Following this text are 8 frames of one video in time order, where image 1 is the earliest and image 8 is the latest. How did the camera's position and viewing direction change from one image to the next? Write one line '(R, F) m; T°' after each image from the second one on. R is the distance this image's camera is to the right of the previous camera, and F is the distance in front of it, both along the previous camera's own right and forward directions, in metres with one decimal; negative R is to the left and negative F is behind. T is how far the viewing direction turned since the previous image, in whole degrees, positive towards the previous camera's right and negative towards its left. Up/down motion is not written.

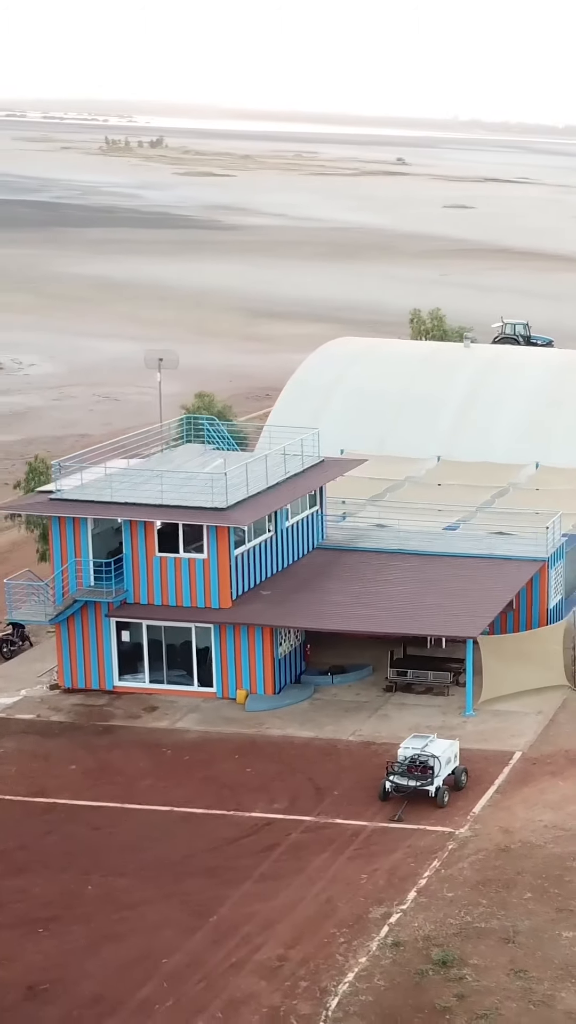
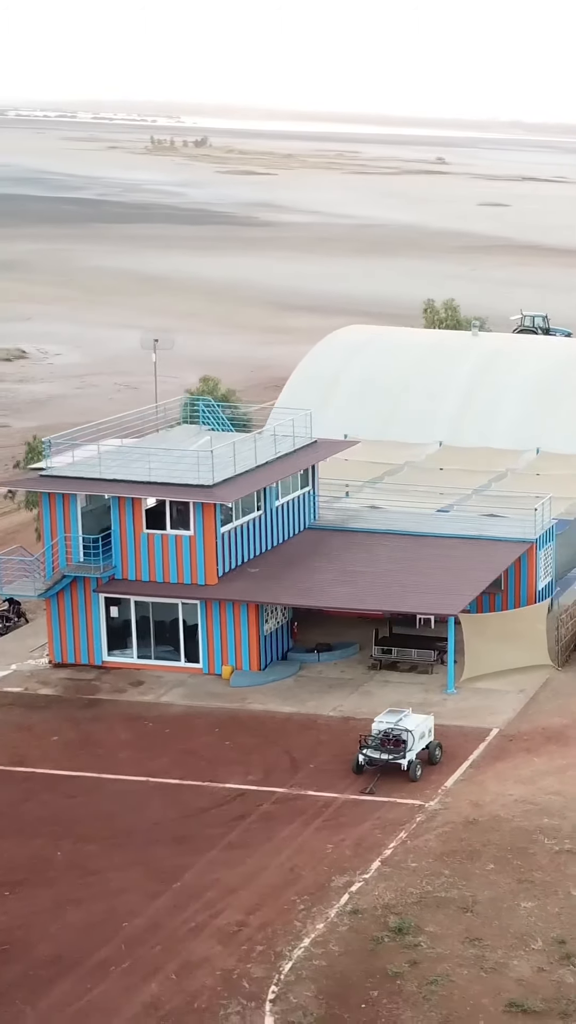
(+1.1, 0.0) m; -1°
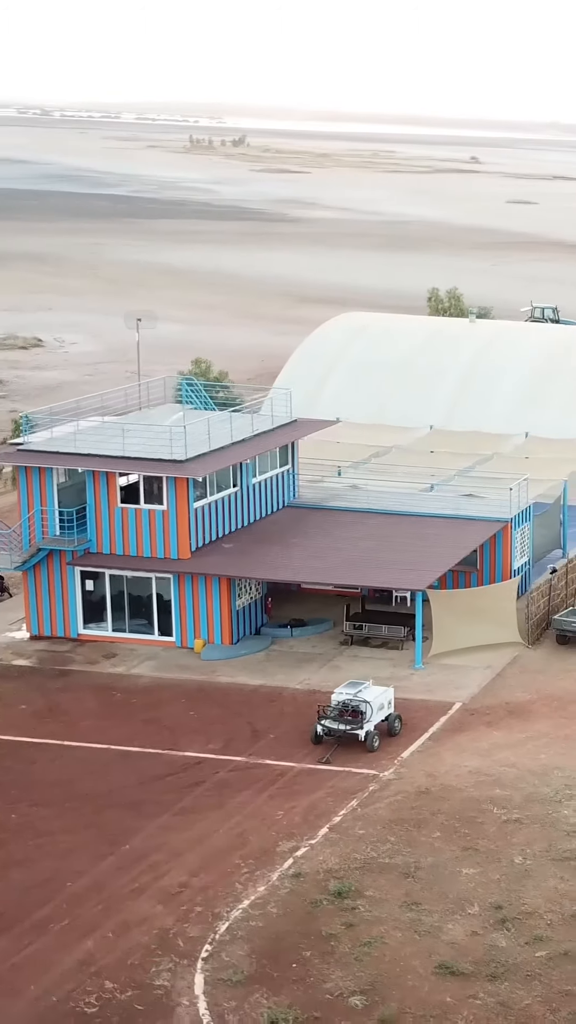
(+1.2, 0.0) m; -1°
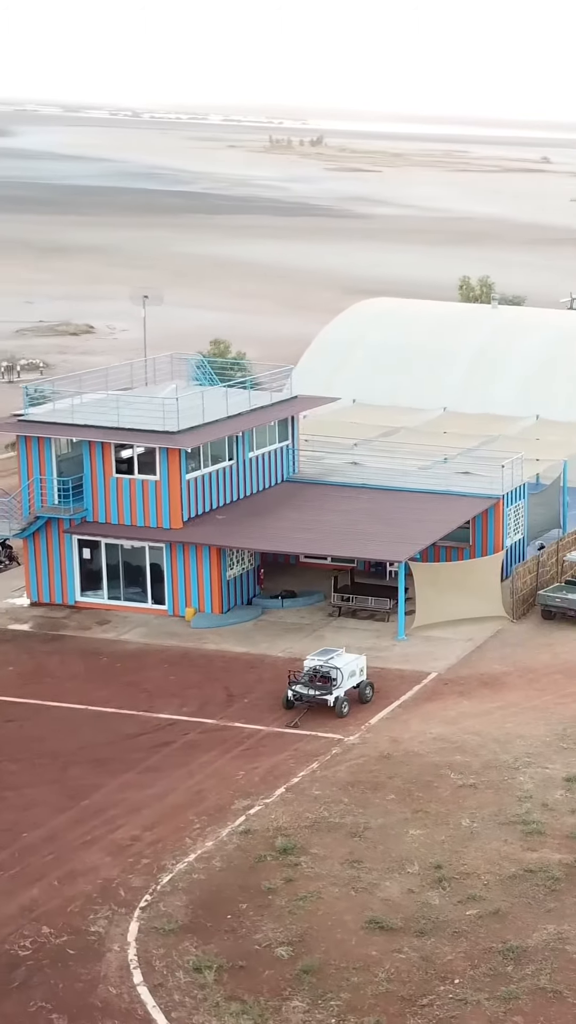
(+1.7, 0.0) m; -2°
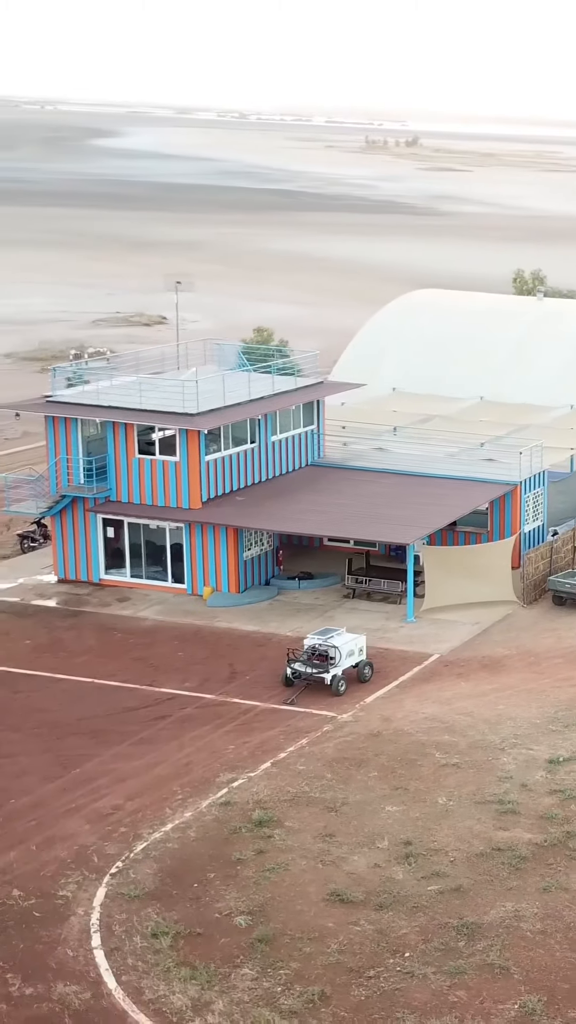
(+1.5, +0.1) m; -3°
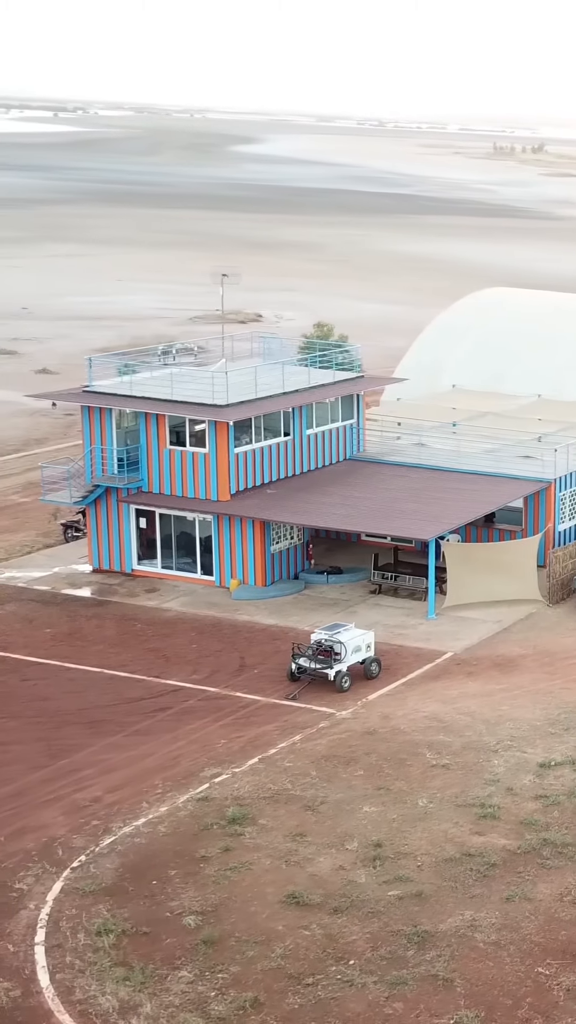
(+1.9, +1.1) m; -4°
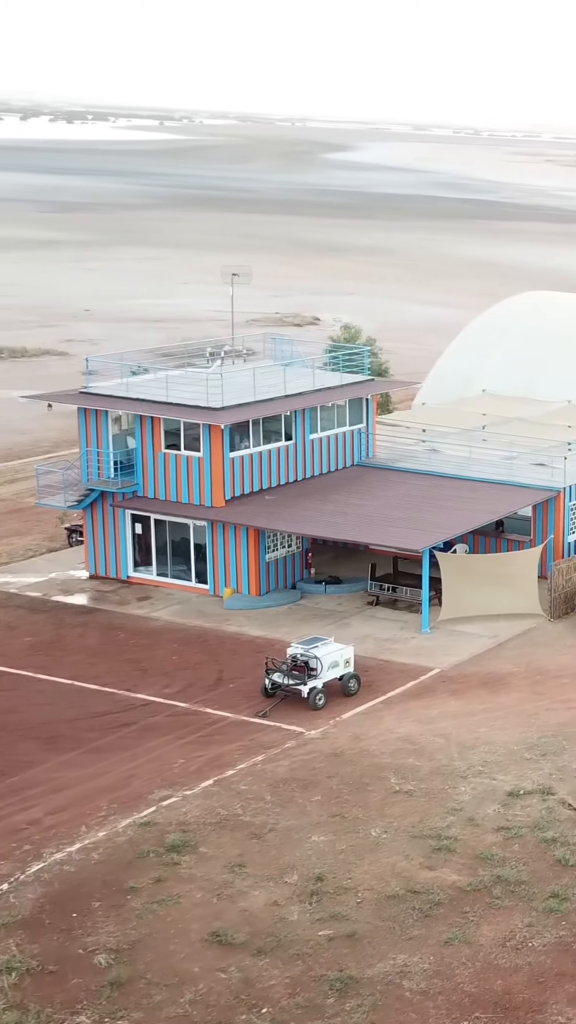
(+1.7, +2.0) m; -3°
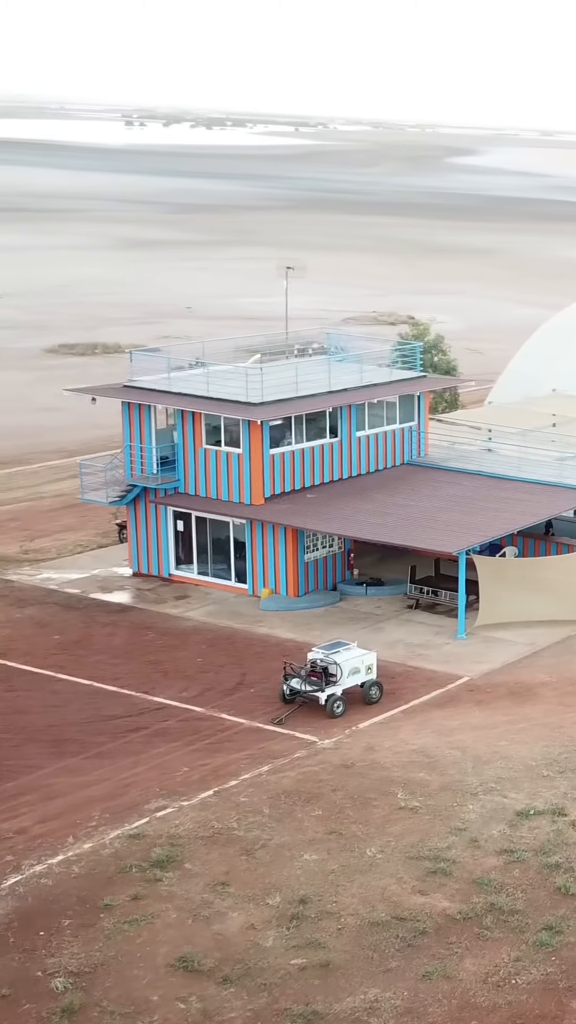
(+1.3, +1.5) m; -4°
